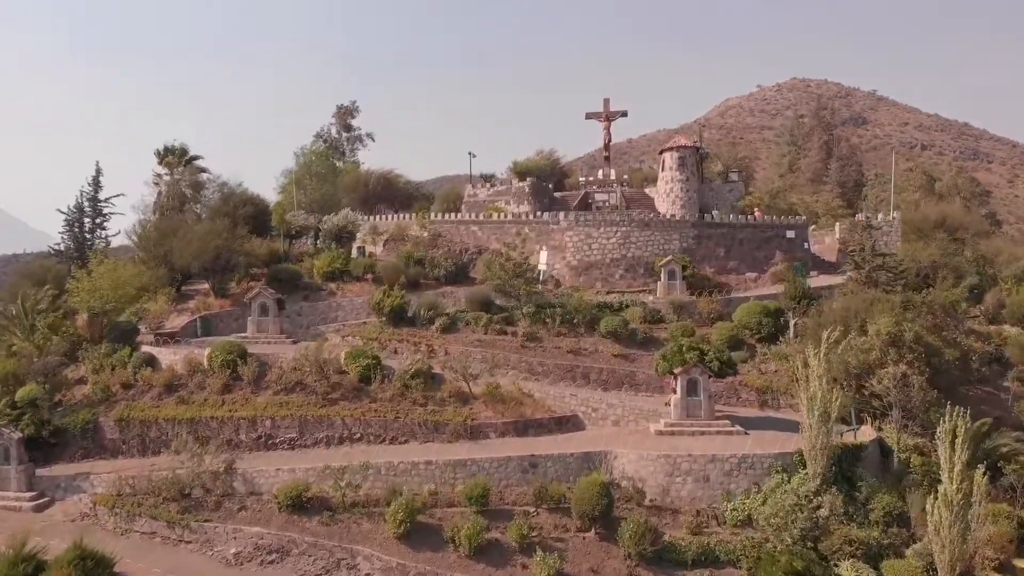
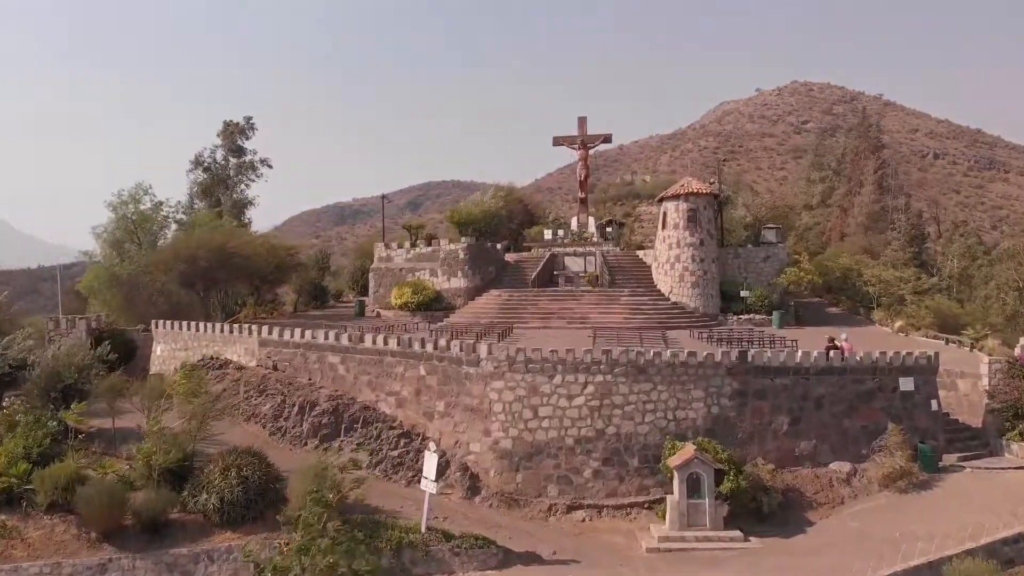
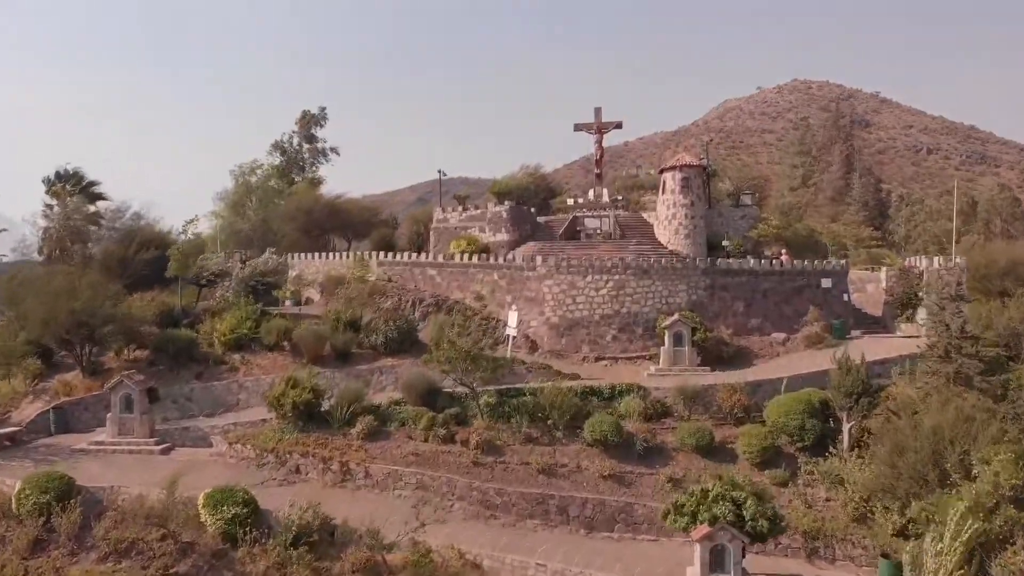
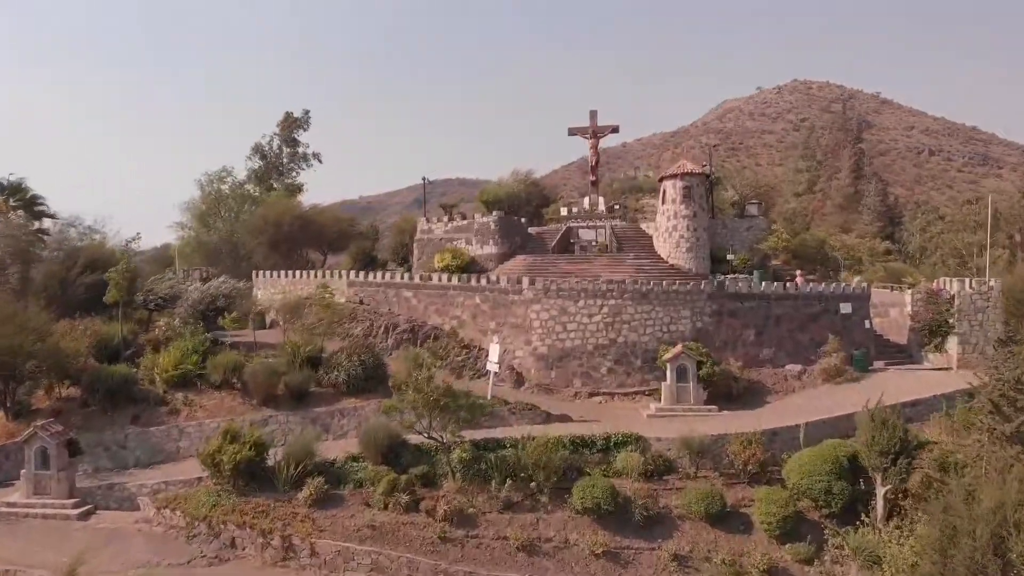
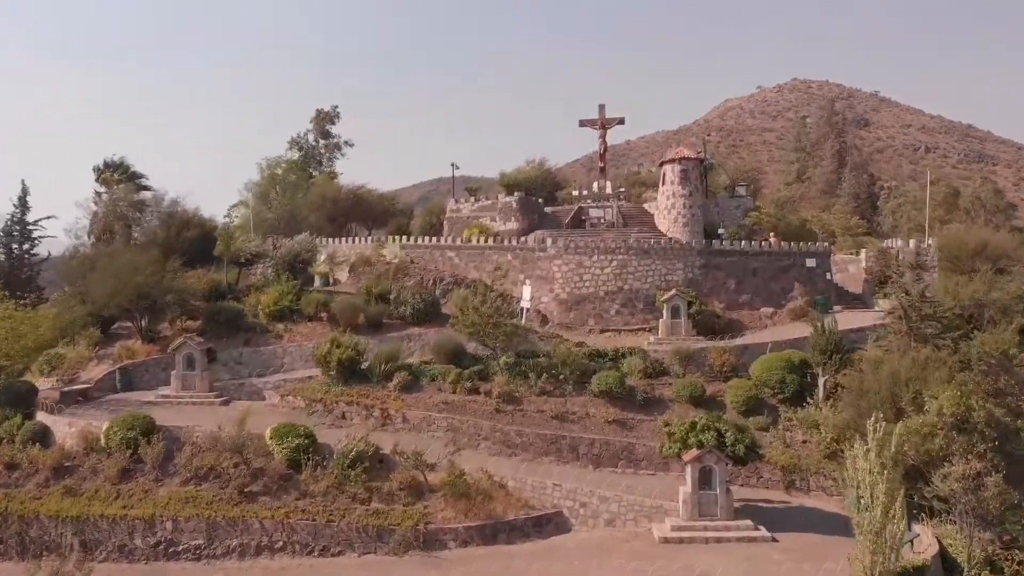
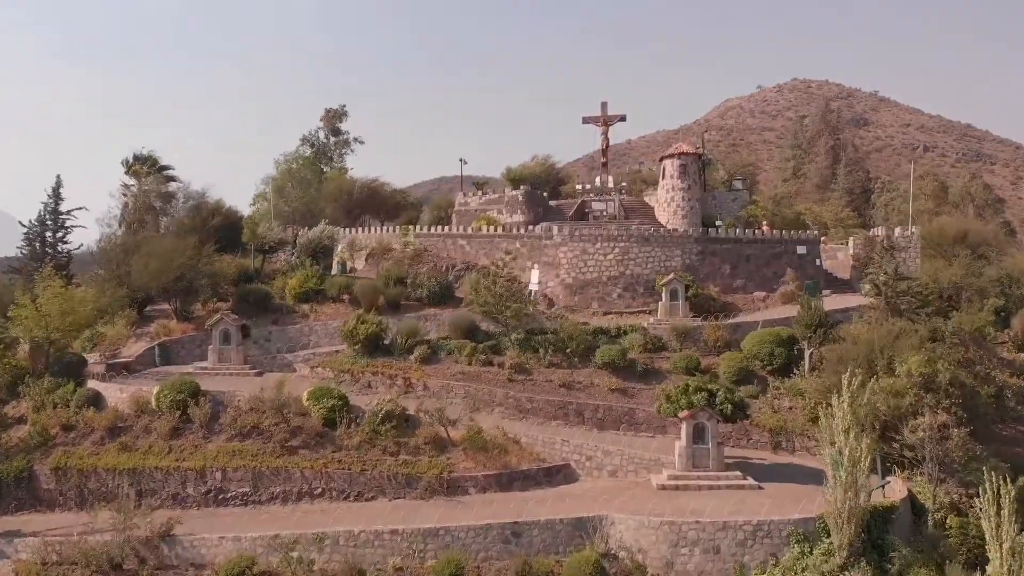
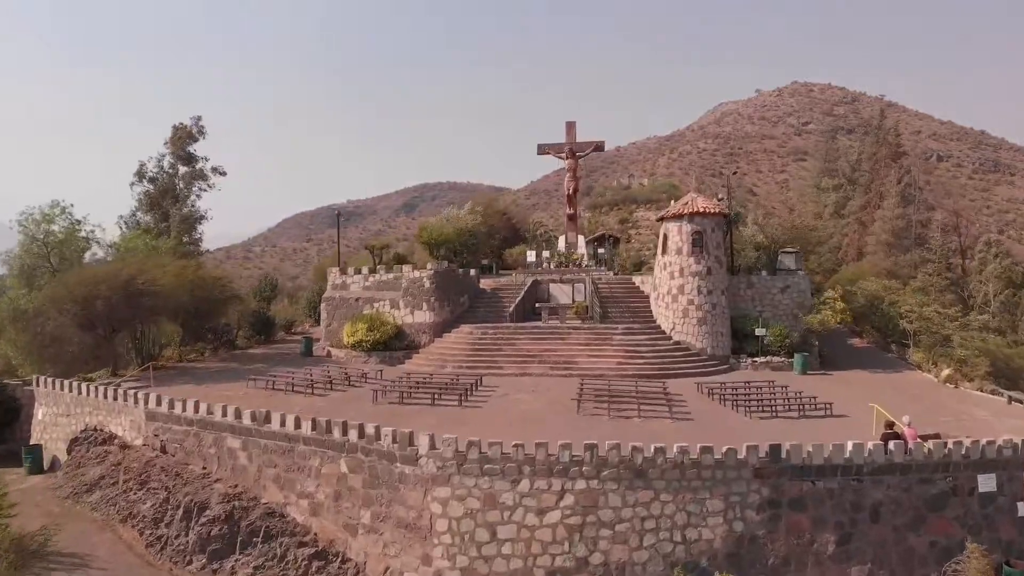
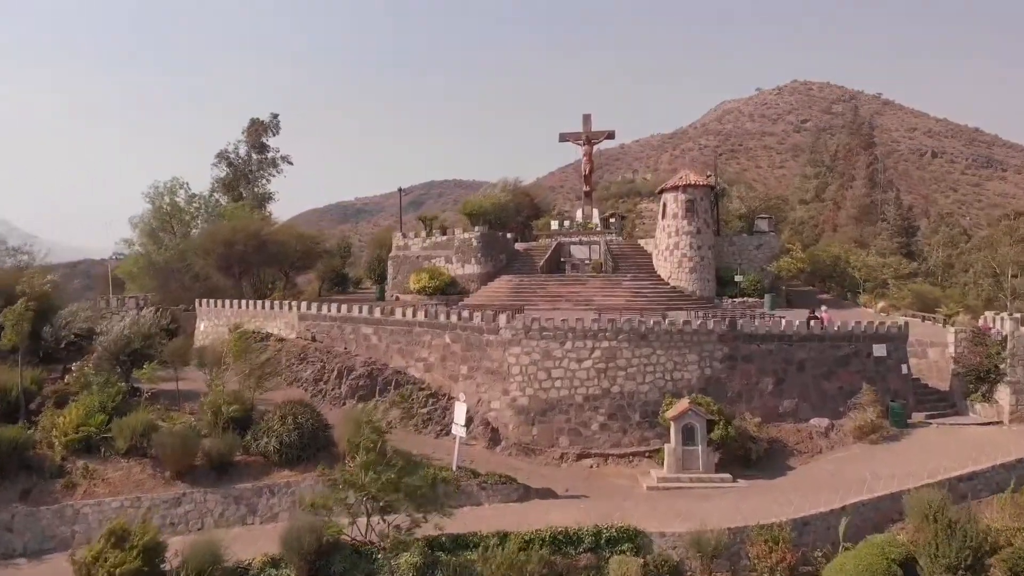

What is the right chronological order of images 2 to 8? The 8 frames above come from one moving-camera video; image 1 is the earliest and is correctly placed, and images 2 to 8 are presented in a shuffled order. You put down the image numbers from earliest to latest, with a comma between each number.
6, 5, 3, 4, 8, 2, 7
